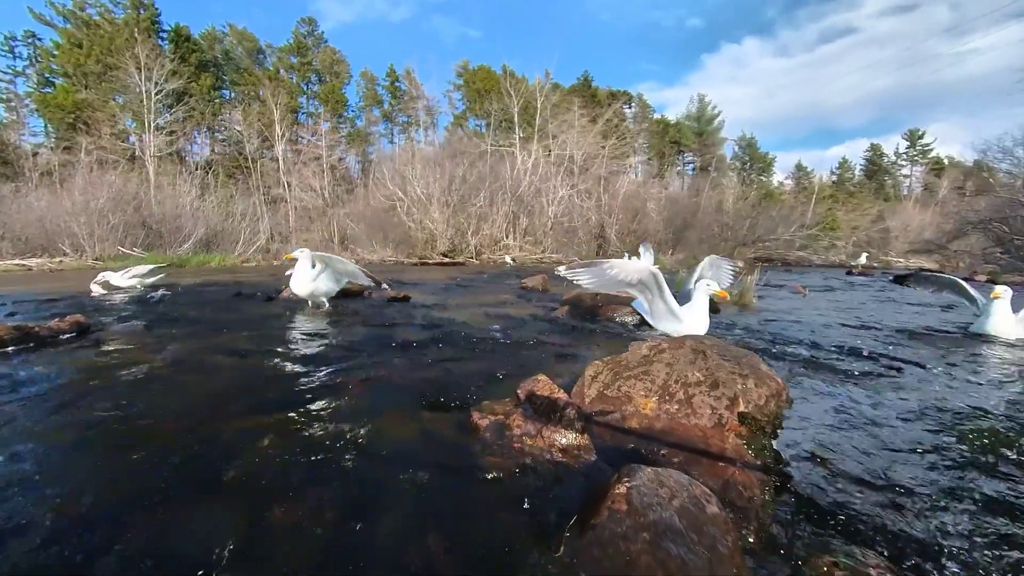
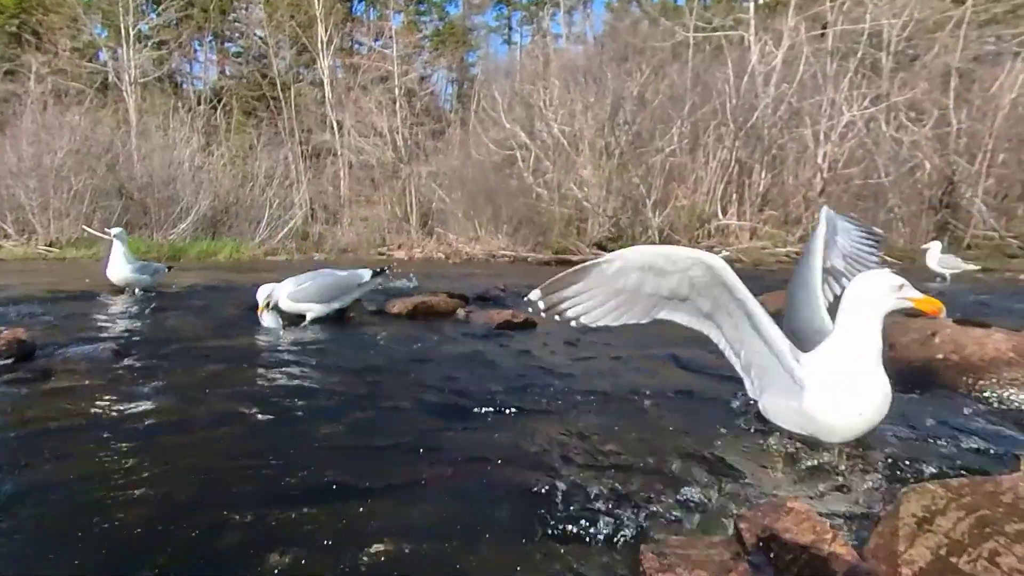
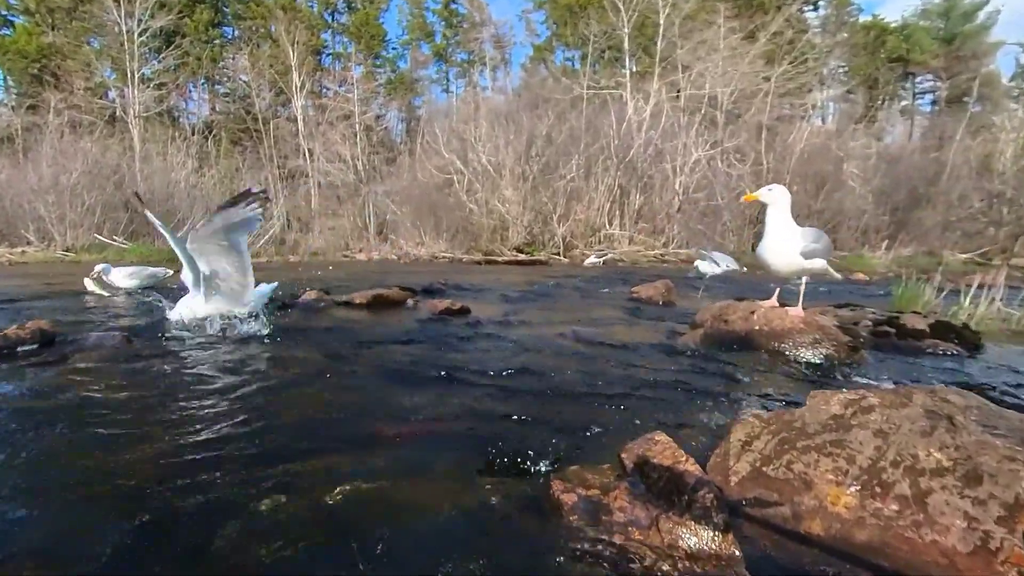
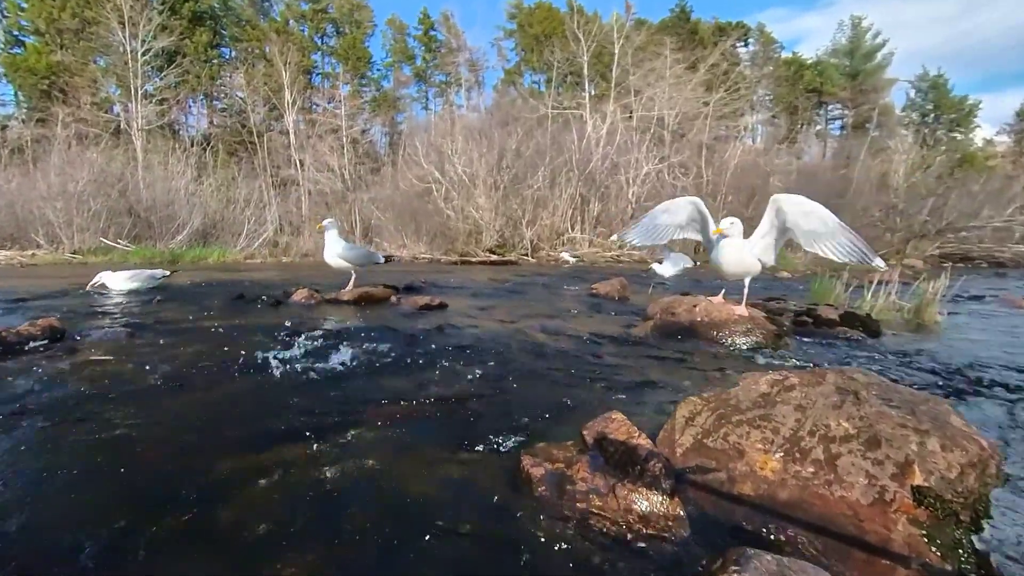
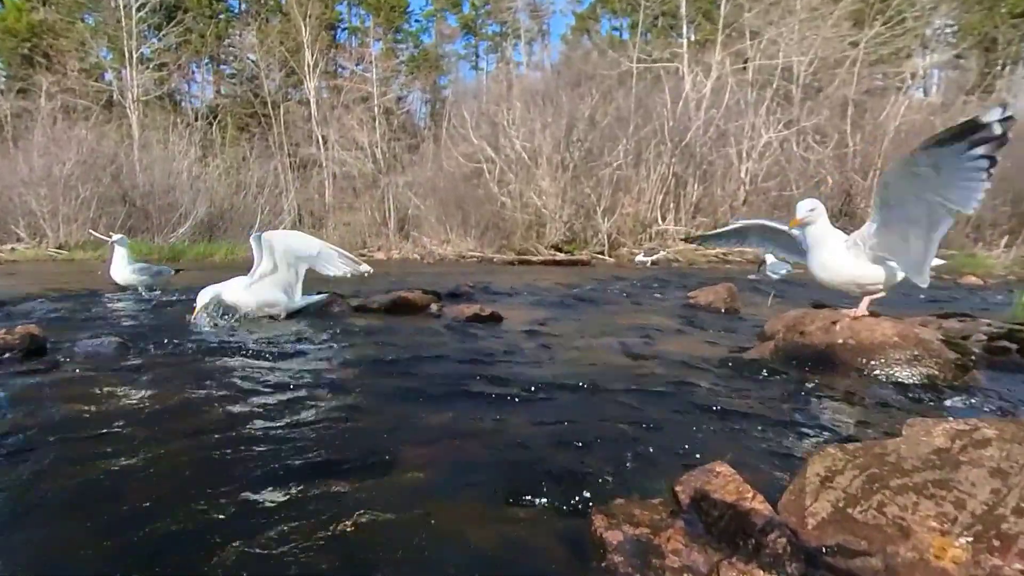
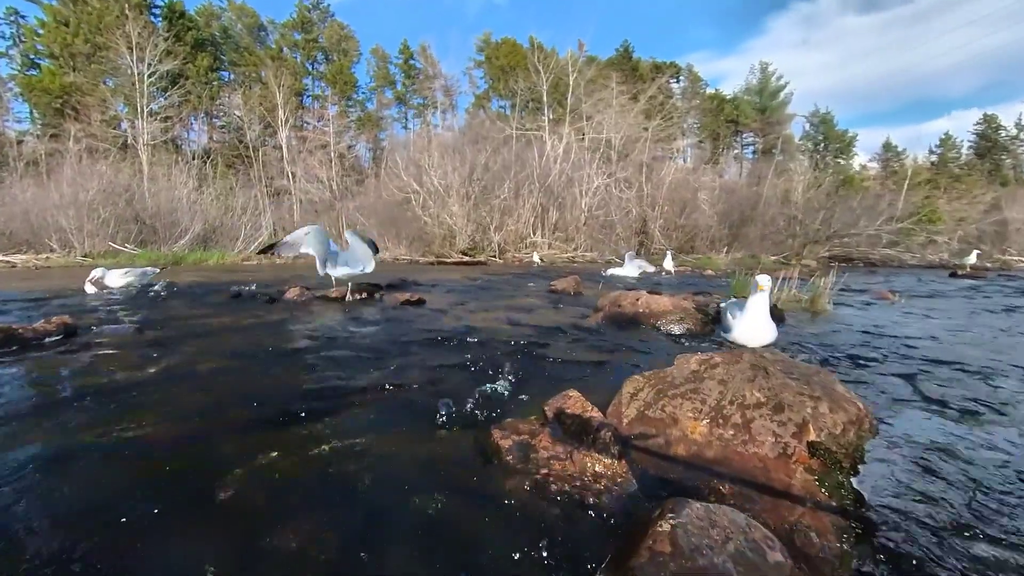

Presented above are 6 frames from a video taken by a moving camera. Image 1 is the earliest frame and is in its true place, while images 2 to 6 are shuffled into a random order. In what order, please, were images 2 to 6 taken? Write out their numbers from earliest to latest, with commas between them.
6, 4, 3, 5, 2
